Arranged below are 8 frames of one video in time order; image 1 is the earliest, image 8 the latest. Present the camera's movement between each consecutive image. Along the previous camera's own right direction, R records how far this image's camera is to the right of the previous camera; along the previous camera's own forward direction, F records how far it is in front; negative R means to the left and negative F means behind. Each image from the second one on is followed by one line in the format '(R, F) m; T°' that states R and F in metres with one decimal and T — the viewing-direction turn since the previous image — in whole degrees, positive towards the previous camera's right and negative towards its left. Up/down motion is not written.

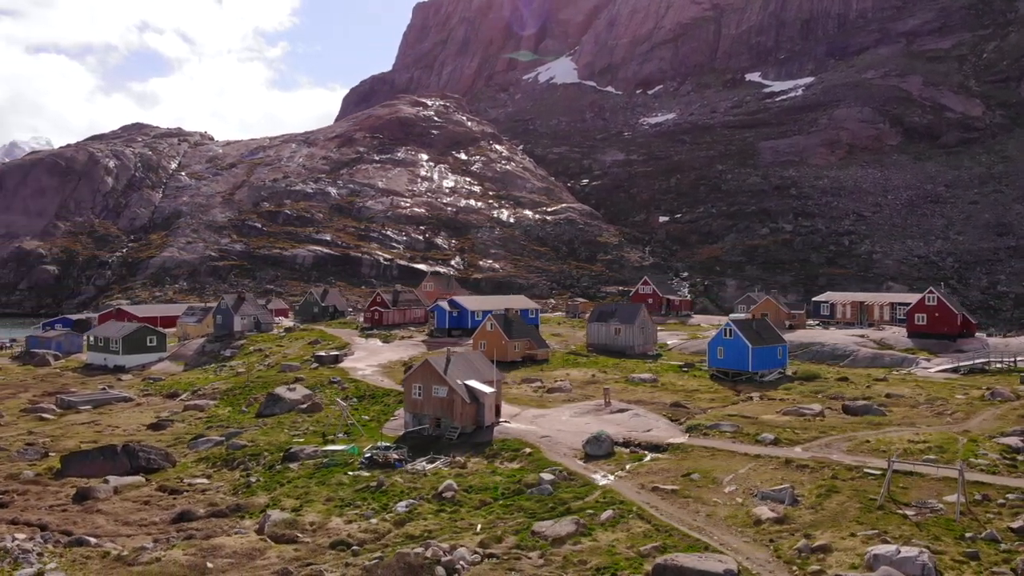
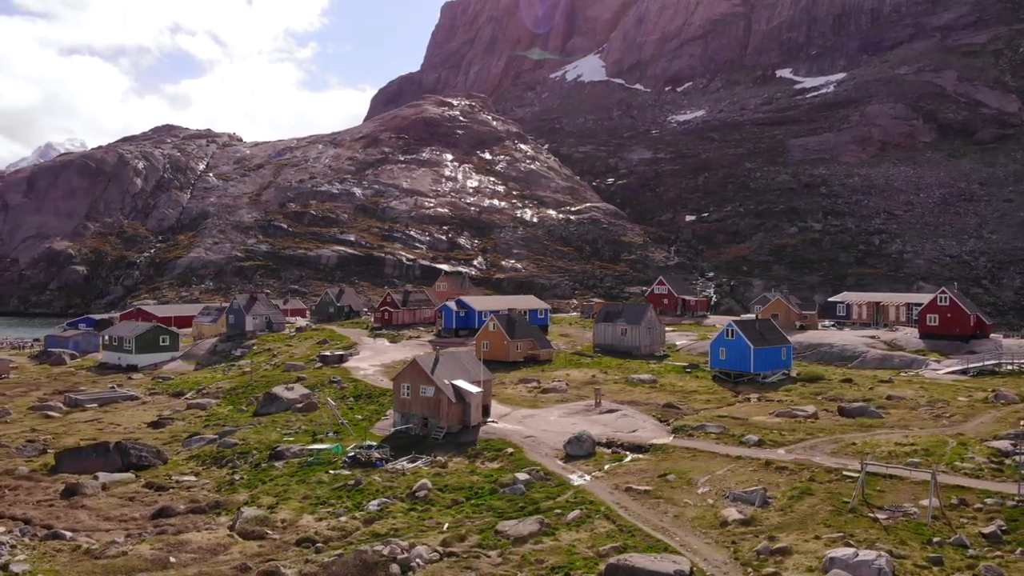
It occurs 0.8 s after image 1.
(+1.6, -0.1) m; -2°
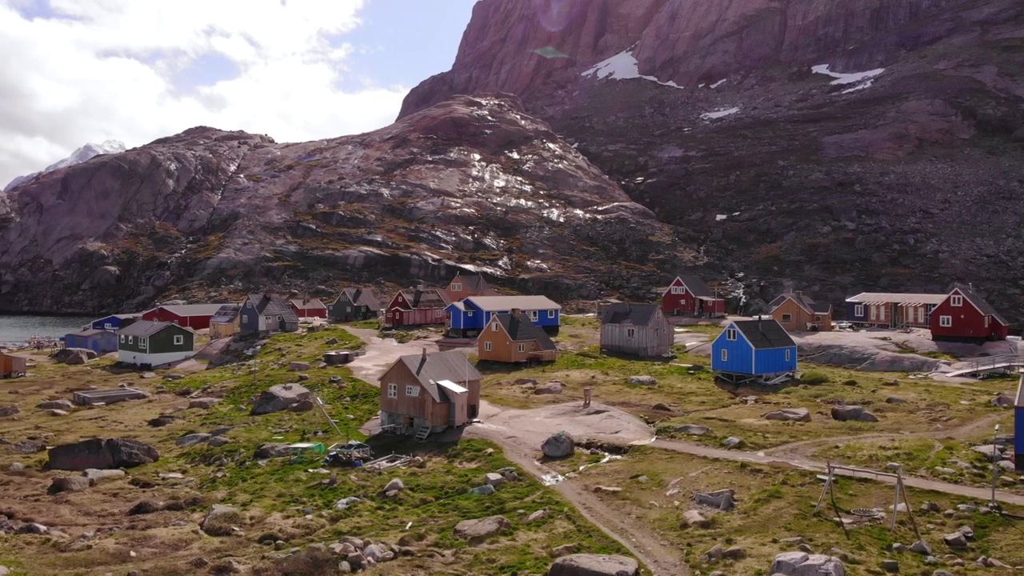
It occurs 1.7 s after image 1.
(+1.9, -0.2) m; -2°
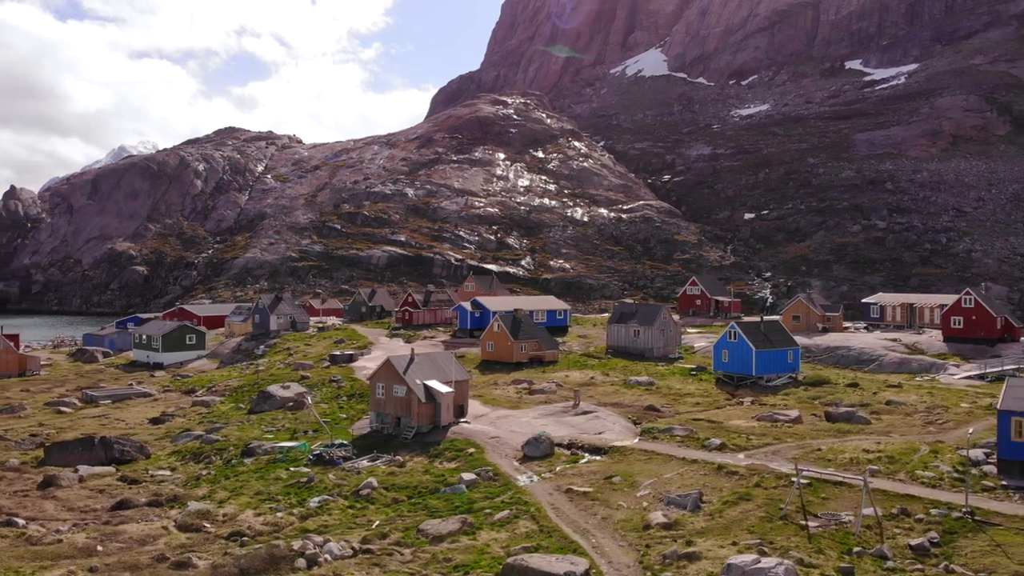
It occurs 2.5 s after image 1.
(+1.7, -0.2) m; -2°
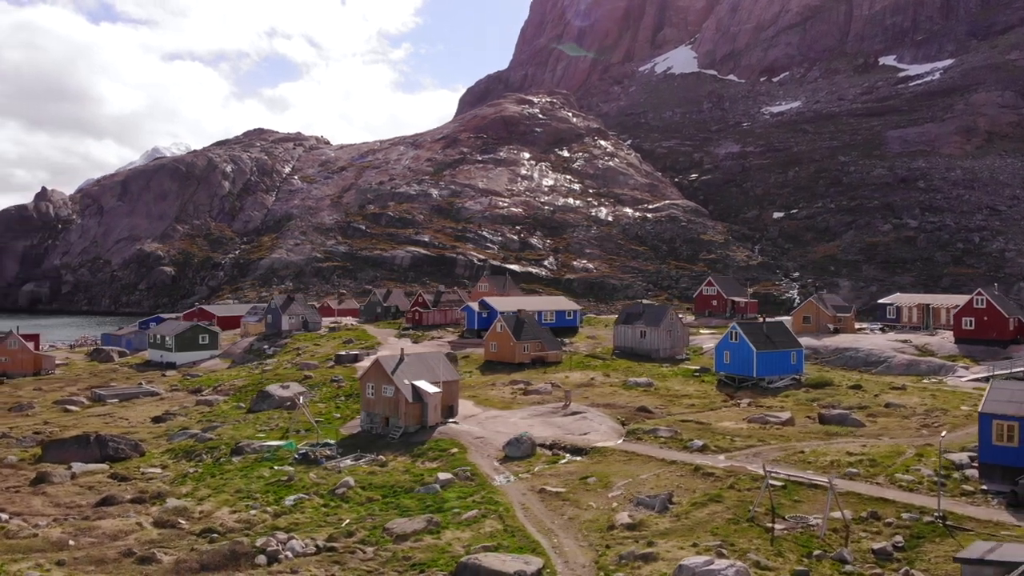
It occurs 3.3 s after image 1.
(+1.7, -0.2) m; -2°
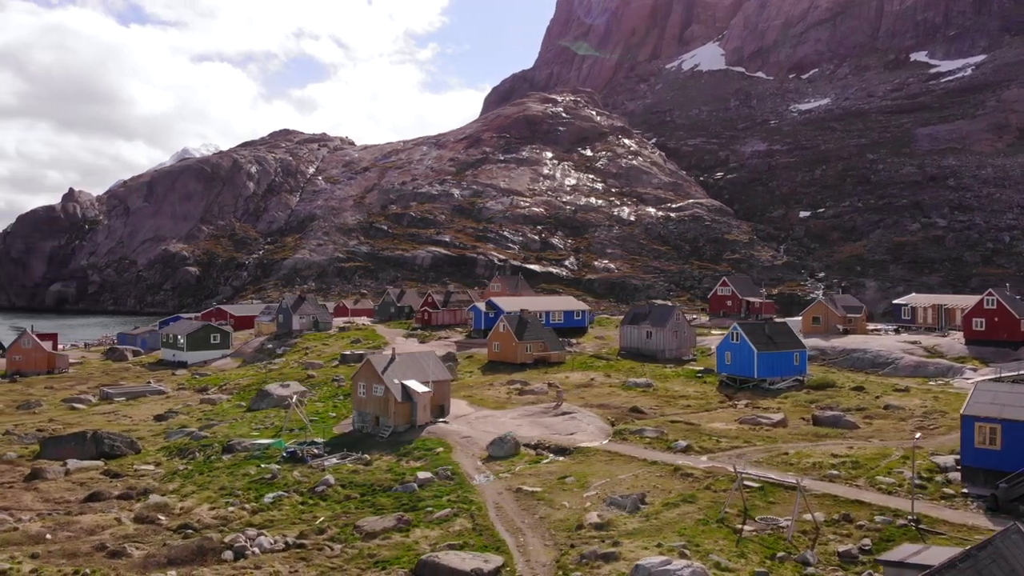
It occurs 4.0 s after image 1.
(+1.5, -0.2) m; -2°
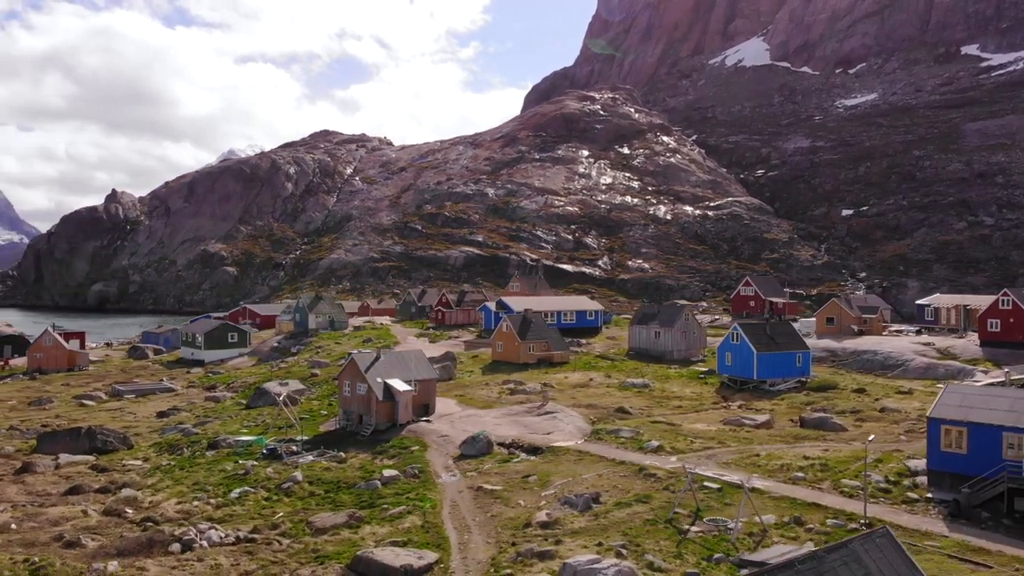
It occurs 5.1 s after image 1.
(+2.5, -0.3) m; -3°
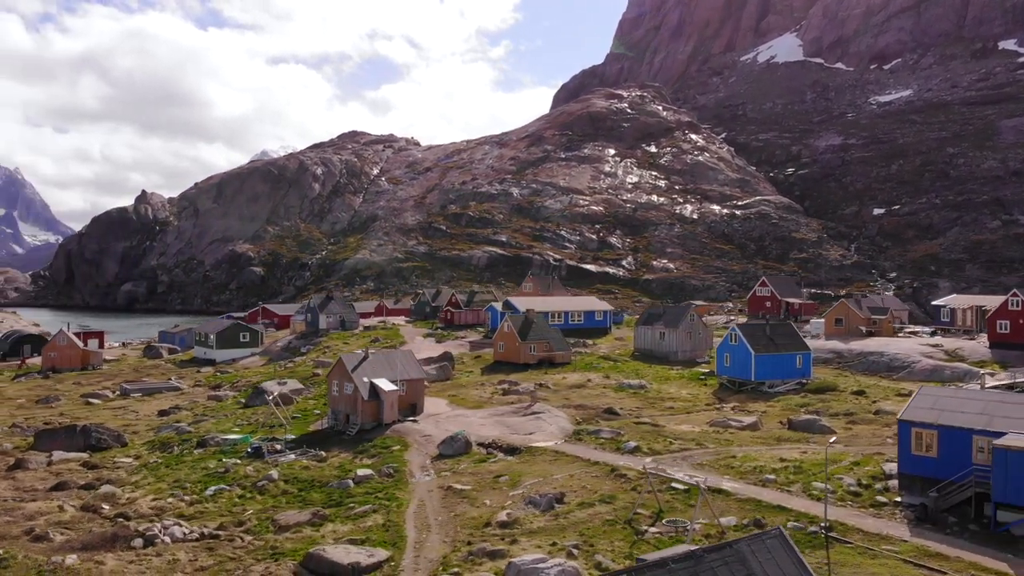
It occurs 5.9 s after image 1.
(+1.9, -0.2) m; -2°
